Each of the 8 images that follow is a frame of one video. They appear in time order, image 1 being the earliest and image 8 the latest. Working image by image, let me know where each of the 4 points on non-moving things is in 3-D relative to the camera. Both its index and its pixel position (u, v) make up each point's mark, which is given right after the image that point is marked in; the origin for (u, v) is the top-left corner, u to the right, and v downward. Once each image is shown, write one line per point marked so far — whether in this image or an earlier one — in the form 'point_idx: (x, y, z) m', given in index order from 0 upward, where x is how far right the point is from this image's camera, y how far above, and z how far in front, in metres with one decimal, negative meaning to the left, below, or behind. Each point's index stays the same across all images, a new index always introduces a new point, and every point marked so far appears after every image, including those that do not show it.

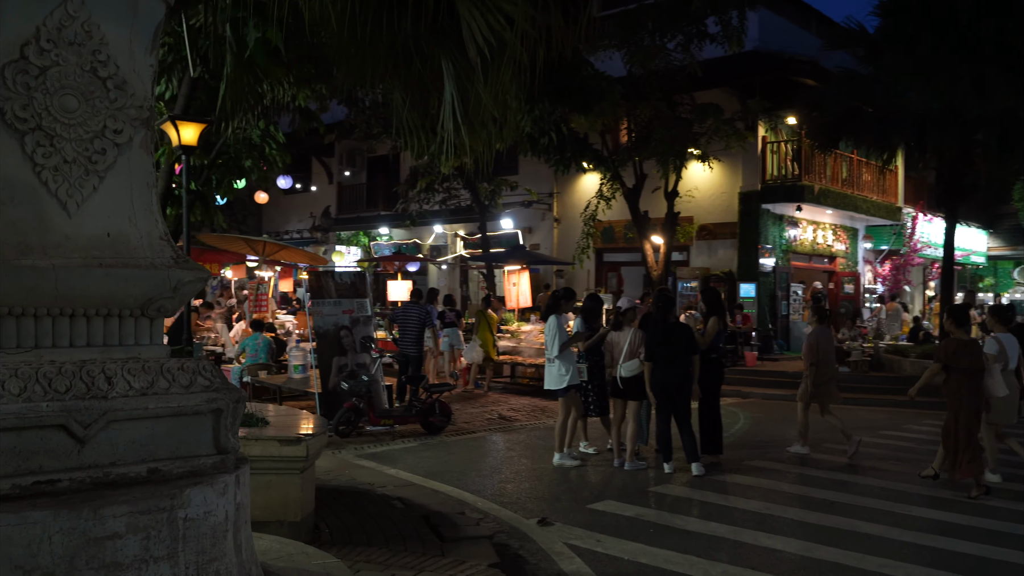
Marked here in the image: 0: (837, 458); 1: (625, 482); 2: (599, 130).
0: (+3.3, -1.8, +8.9) m
1: (+1.0, -1.7, +7.7) m
2: (+2.0, +3.5, +19.5) m
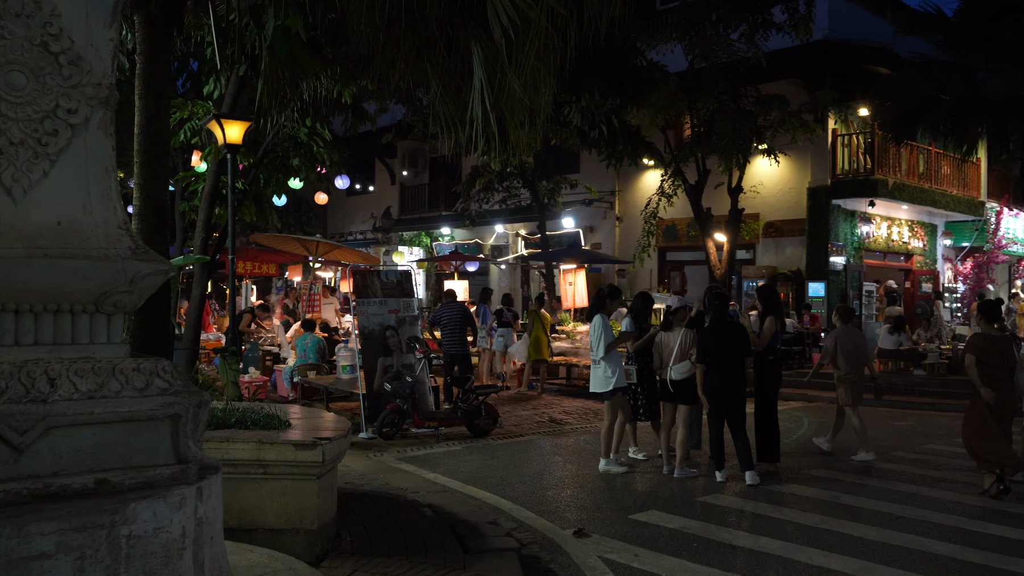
0: (+3.8, -1.7, +8.3) m
1: (+1.3, -1.7, +7.2) m
2: (+3.2, +3.6, +19.0) m
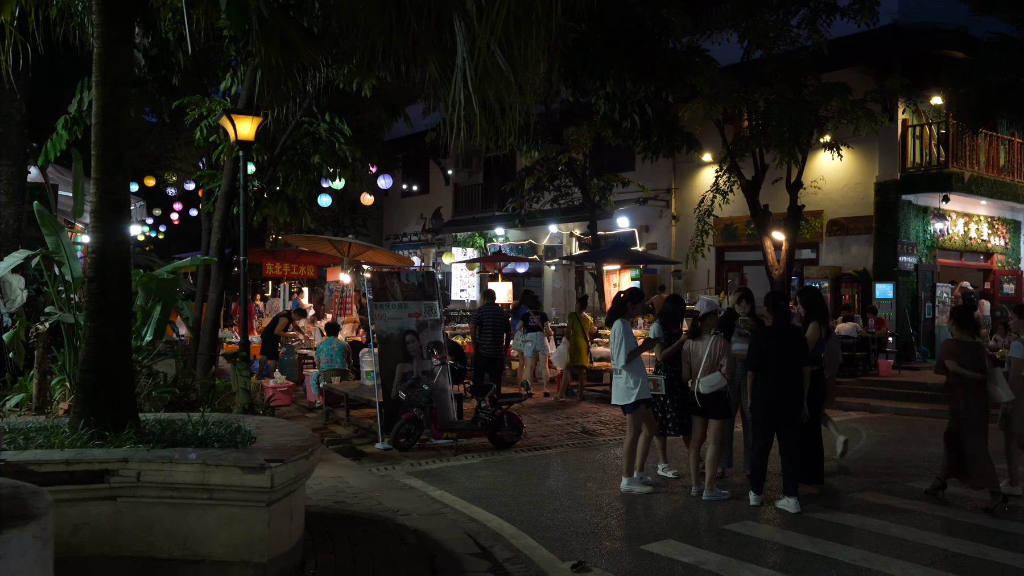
0: (+3.9, -1.7, +7.4) m
1: (+1.4, -1.7, +6.5) m
2: (+4.2, +3.5, +18.1) m
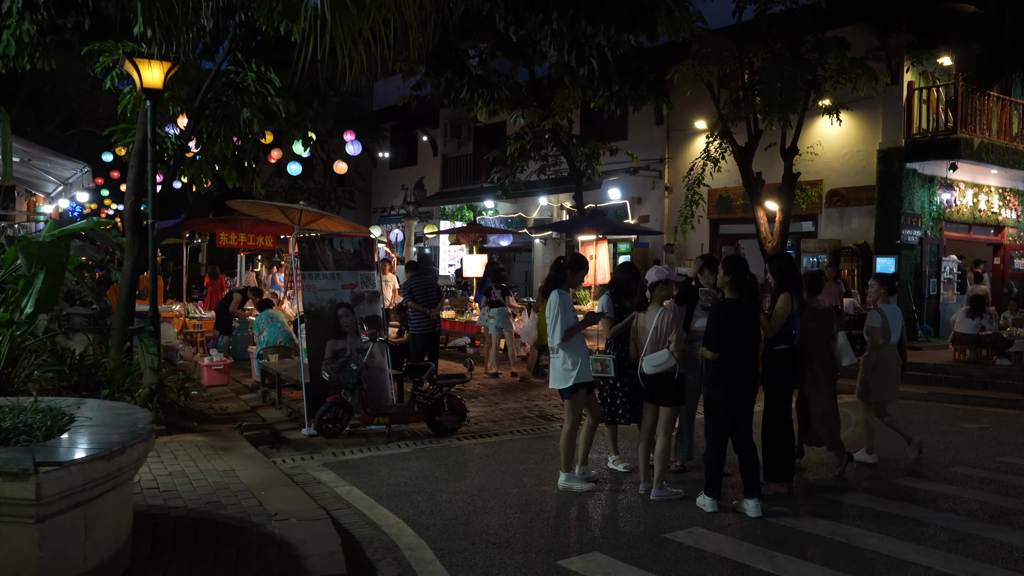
0: (+3.3, -1.5, +6.4) m
1: (+0.8, -1.5, +5.5) m
2: (+3.8, +4.0, +16.9) m
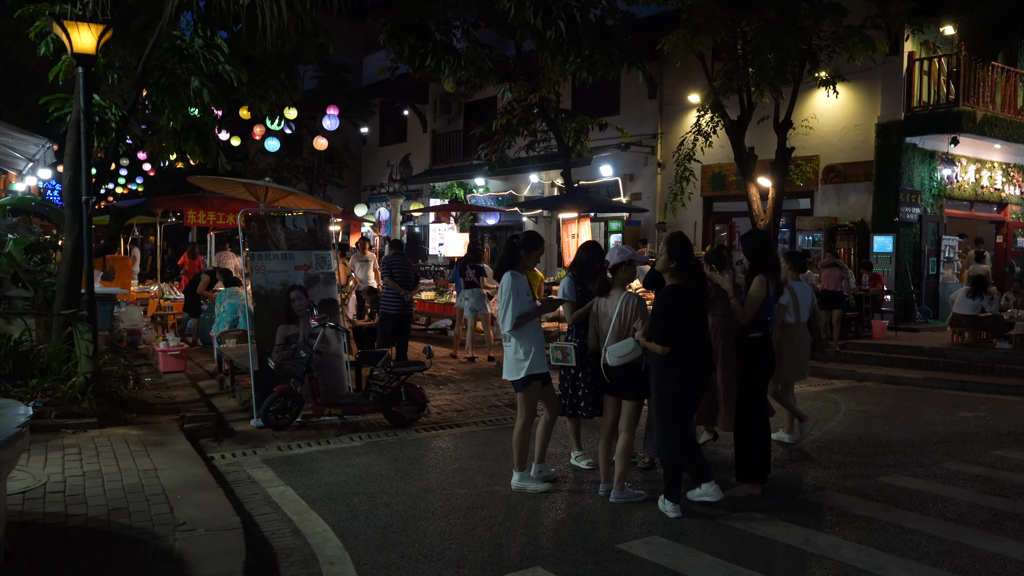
0: (+3.0, -1.4, +5.8) m
1: (+0.4, -1.4, +5.0) m
2: (+3.5, +4.4, +16.2) m
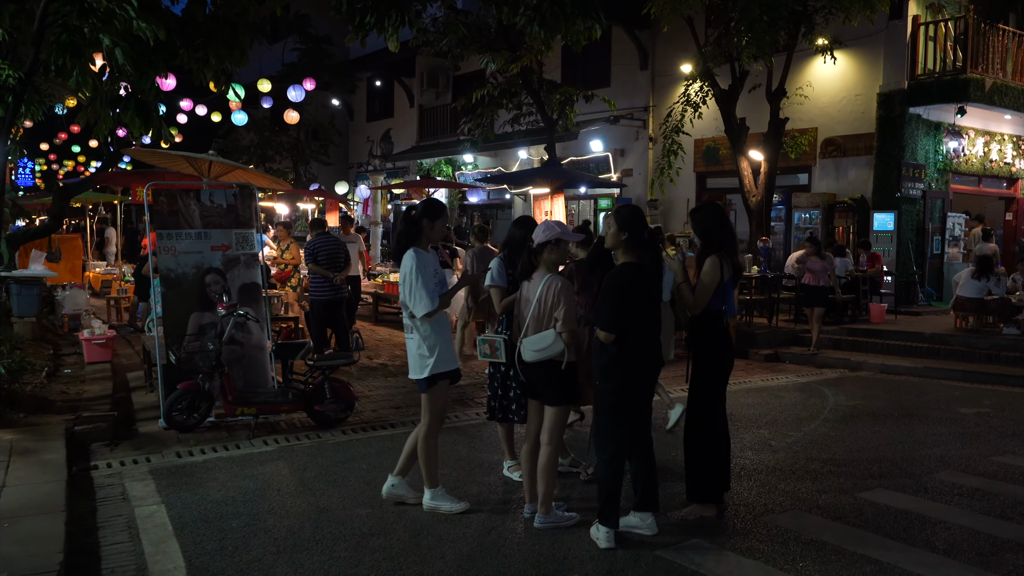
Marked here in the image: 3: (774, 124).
0: (+2.5, -1.3, +4.9) m
1: (-0.1, -1.3, +4.1) m
2: (+3.1, +4.8, +15.2) m
3: (+4.3, +2.7, +14.0) m
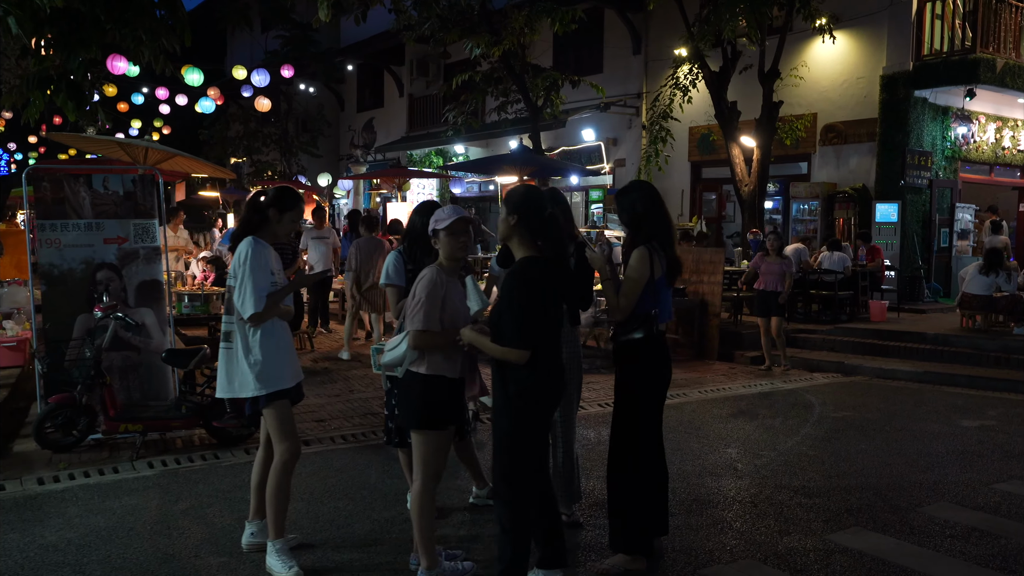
0: (+2.0, -1.3, +4.0) m
1: (-0.6, -1.3, +3.2) m
2: (+2.7, +4.8, +14.2) m
3: (+3.9, +2.7, +13.1) m
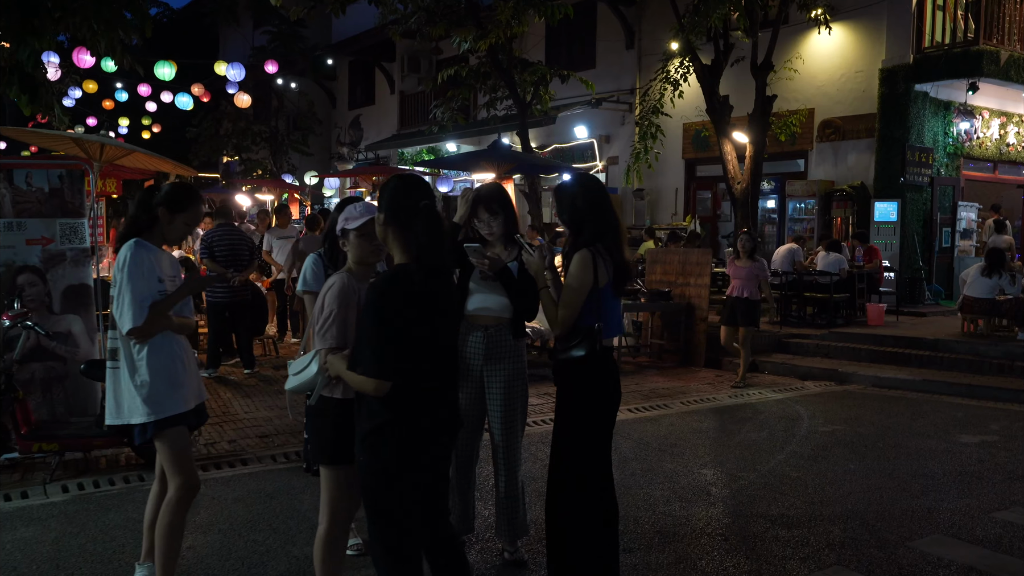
0: (+1.7, -1.3, +3.5) m
1: (-0.9, -1.4, +2.7) m
2: (+2.4, +4.8, +13.7) m
3: (+3.6, +2.7, +12.5) m
